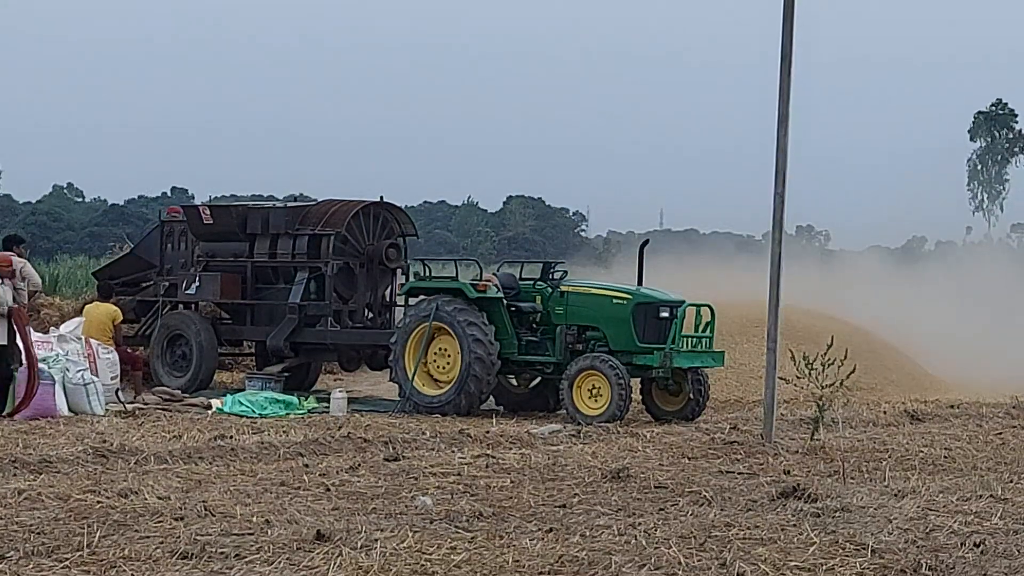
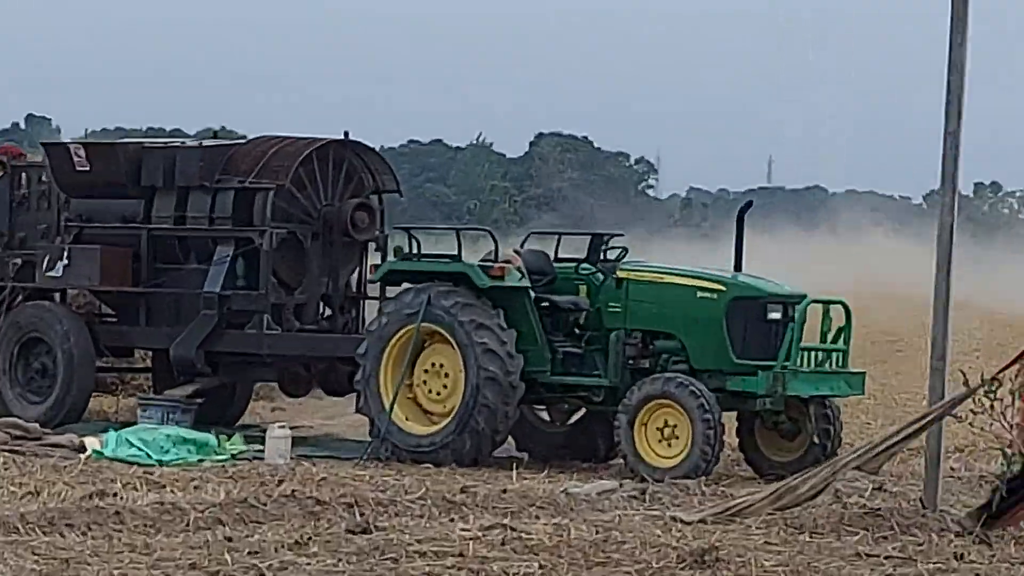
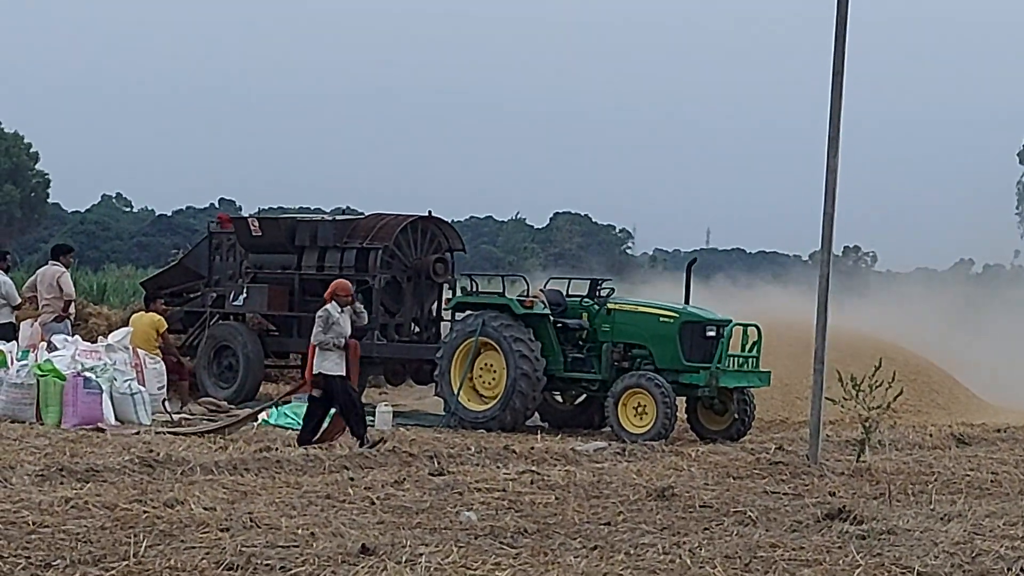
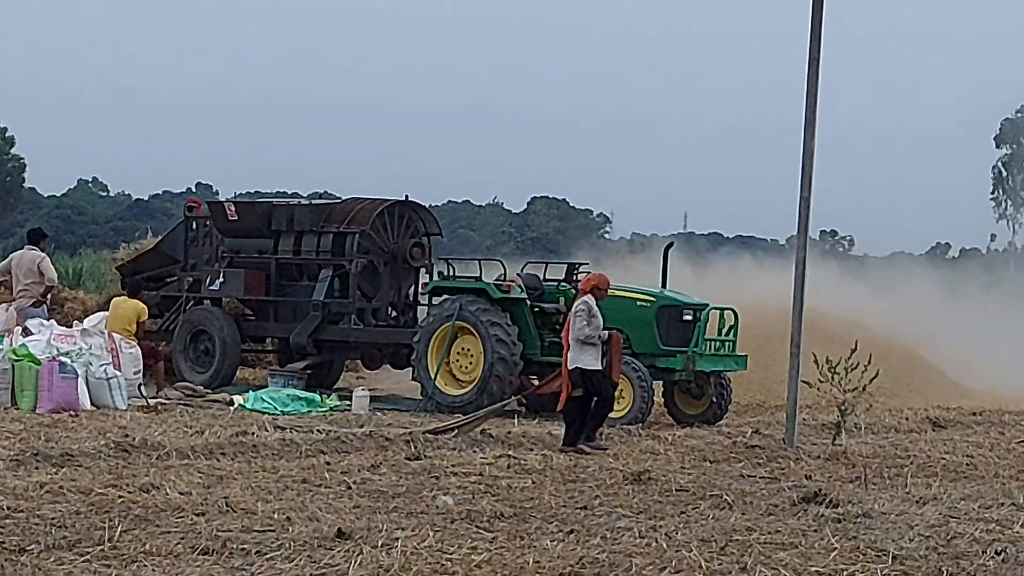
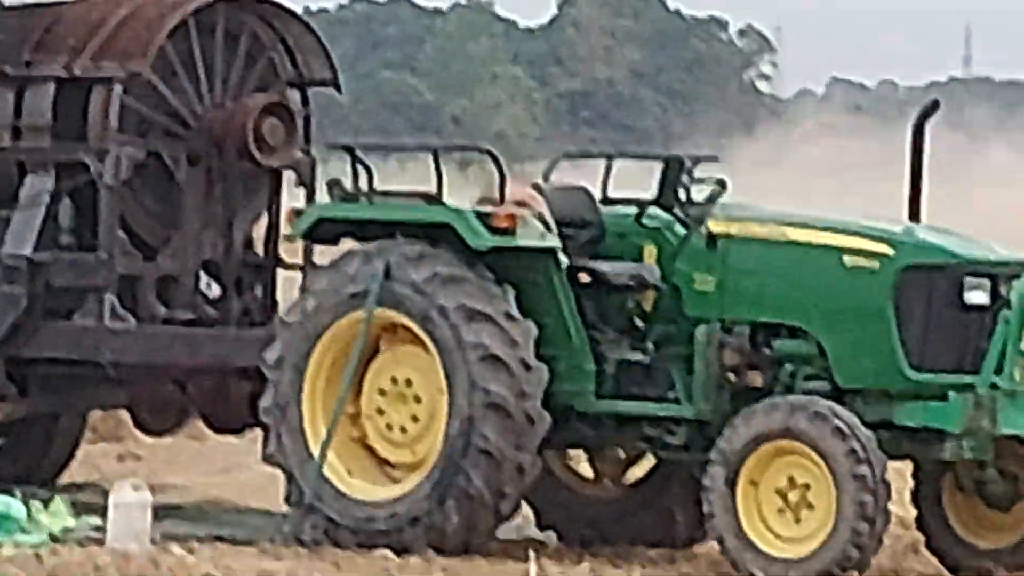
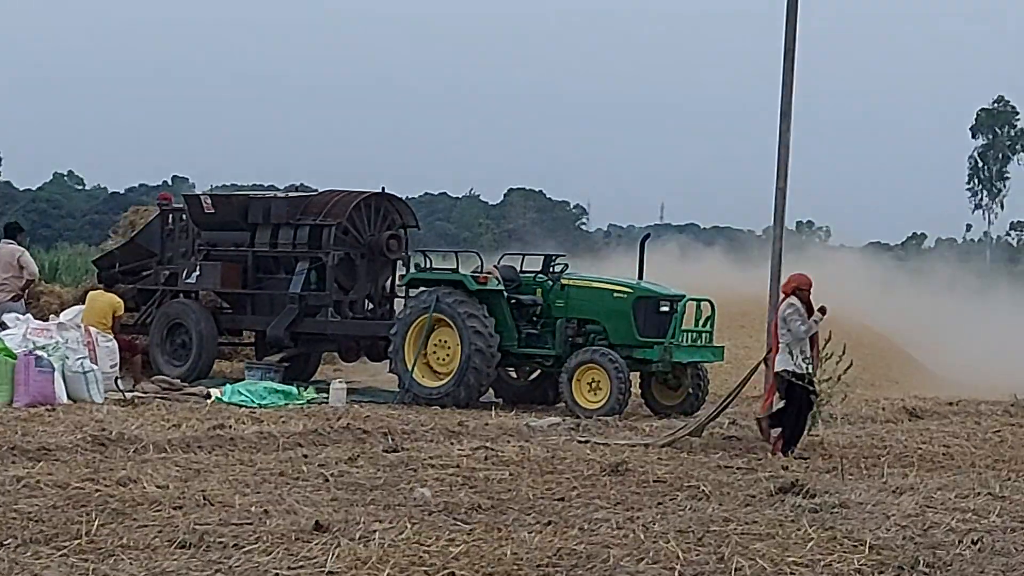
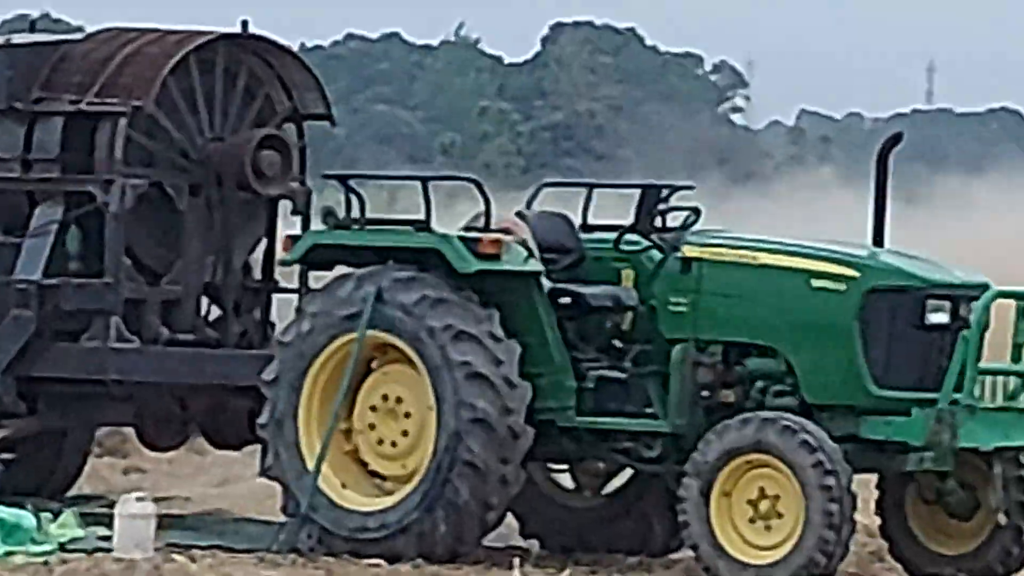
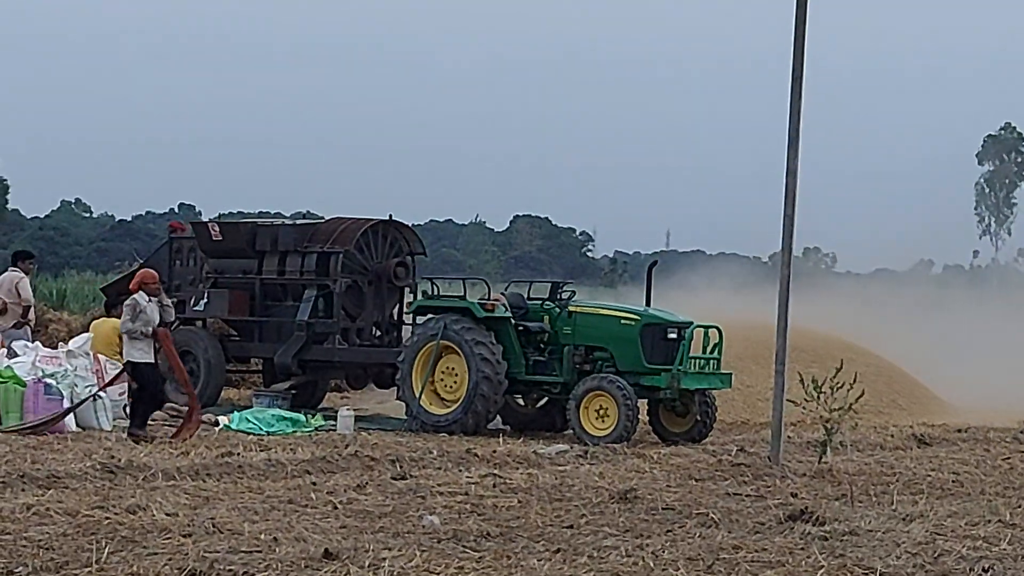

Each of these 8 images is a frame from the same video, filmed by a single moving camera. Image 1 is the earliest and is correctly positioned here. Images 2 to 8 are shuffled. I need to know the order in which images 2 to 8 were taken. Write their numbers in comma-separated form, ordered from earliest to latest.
8, 3, 4, 6, 2, 7, 5
